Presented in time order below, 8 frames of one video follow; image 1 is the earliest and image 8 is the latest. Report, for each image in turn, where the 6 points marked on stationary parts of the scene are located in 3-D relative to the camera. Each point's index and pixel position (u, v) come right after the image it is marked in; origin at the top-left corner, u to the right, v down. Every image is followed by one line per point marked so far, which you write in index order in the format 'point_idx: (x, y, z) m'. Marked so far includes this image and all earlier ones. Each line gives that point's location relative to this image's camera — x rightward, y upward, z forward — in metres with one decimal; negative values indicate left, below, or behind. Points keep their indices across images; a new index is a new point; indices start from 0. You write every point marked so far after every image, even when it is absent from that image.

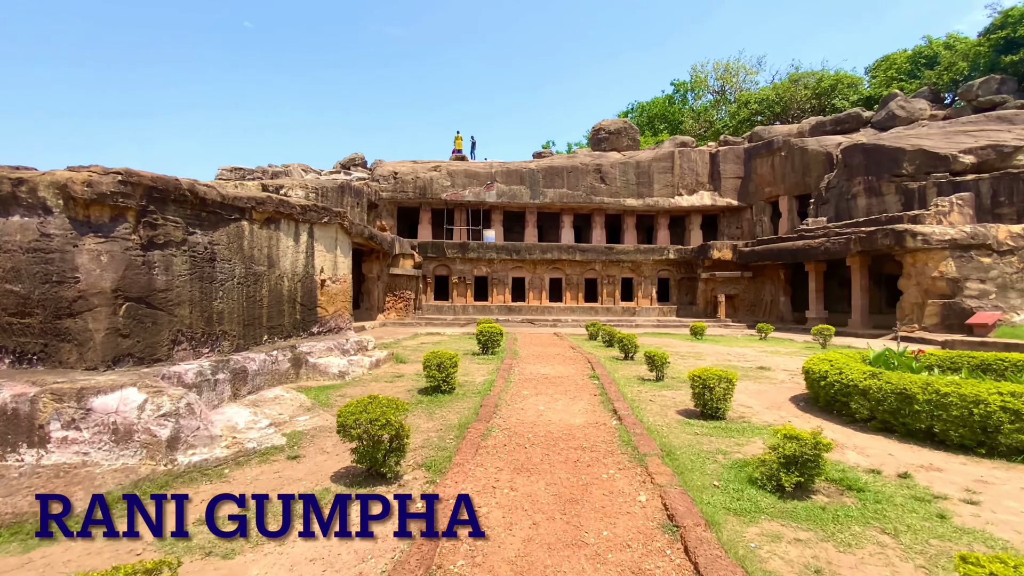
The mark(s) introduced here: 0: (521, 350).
0: (+0.2, -1.5, +11.0) m
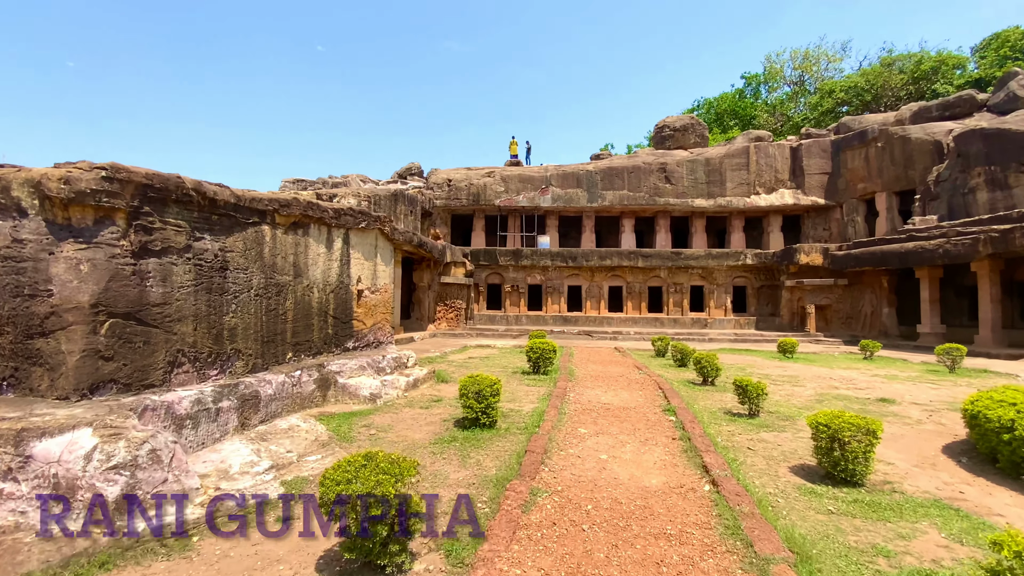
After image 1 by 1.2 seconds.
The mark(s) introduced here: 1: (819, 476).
0: (+1.4, -1.7, +9.7) m
1: (+2.9, -1.8, +4.5) m
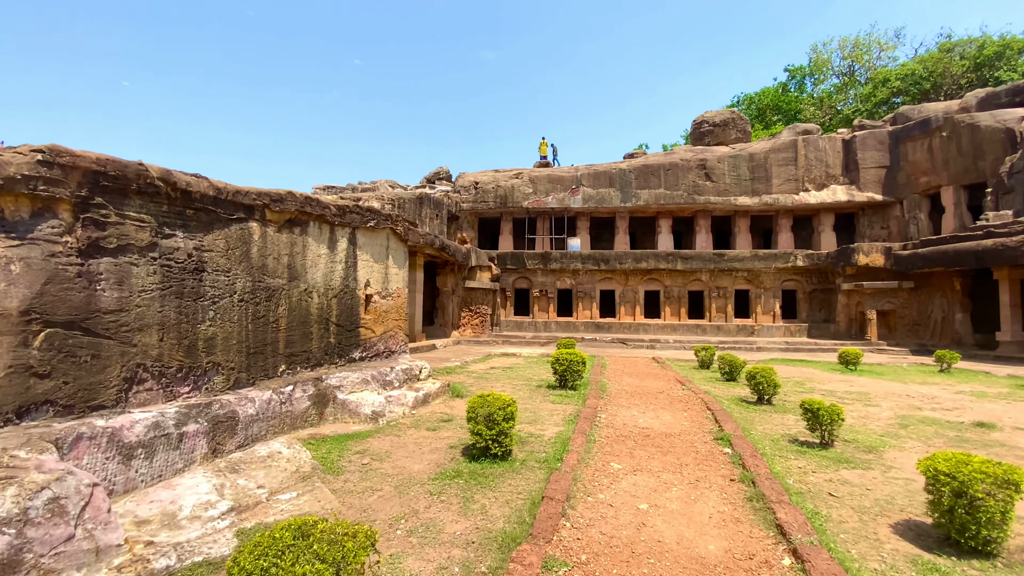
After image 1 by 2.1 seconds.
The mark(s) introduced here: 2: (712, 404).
0: (+1.8, -1.7, +8.6) m
1: (+3.0, -1.8, +3.4) m
2: (+3.0, -1.7, +7.1) m
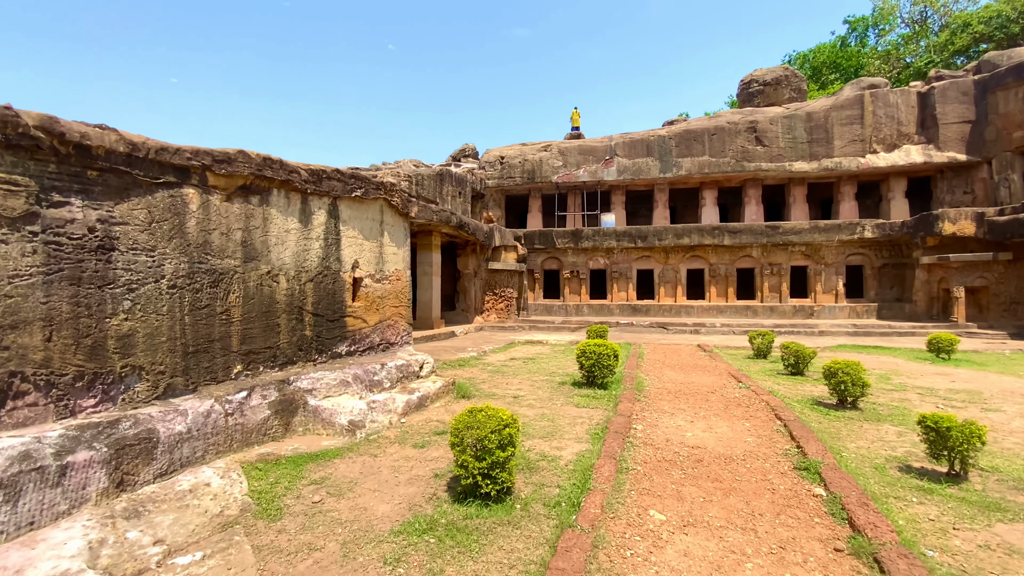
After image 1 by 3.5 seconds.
0: (+2.1, -1.4, +7.2) m
1: (+2.9, -1.6, +1.9) m
2: (+3.1, -1.4, +5.5) m
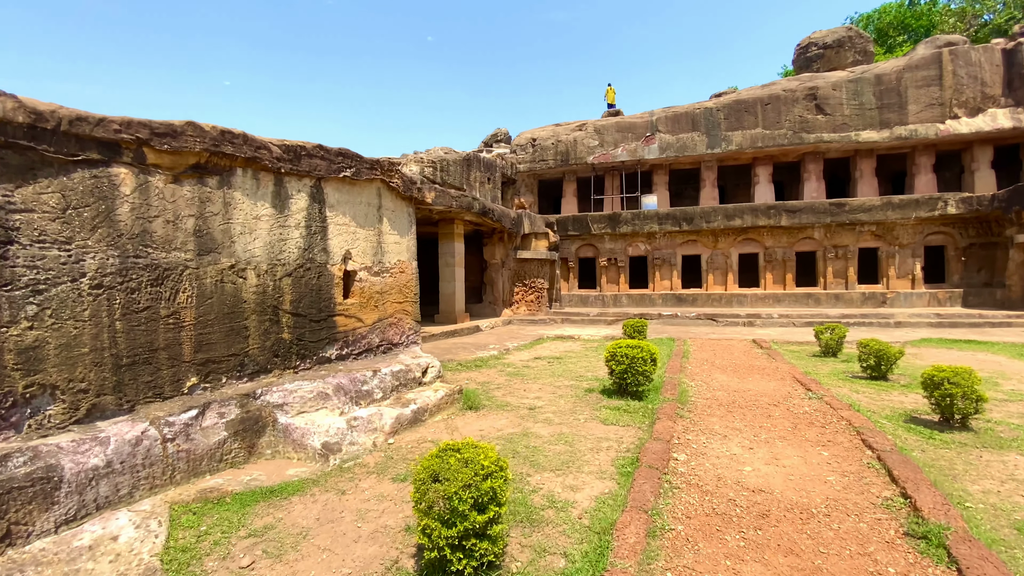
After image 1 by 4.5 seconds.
0: (+2.3, -1.3, +6.0) m
1: (+2.7, -1.6, +0.6) m
2: (+3.2, -1.3, +4.3) m
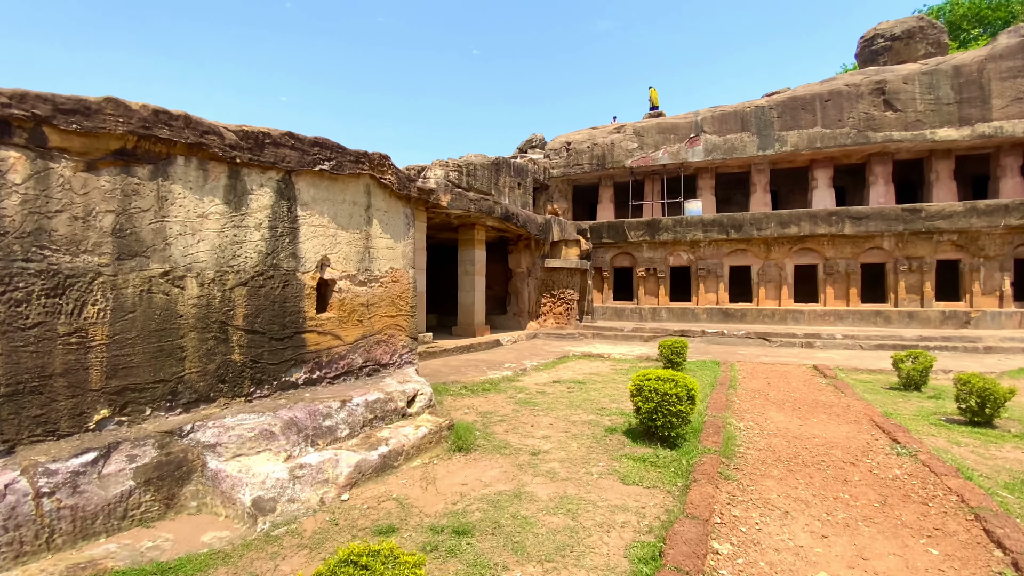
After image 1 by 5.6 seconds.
0: (+2.4, -1.5, +4.8) m
1: (+2.2, -1.7, -0.6) m
2: (+3.1, -1.5, +3.0) m
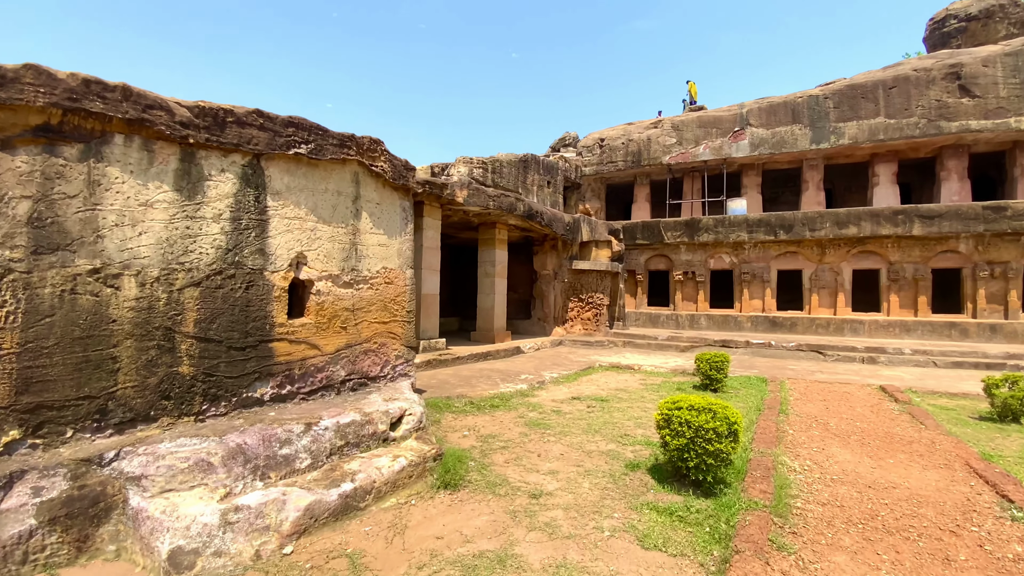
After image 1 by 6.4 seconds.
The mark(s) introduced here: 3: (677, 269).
0: (+2.3, -1.5, +3.8) m
1: (+1.8, -1.7, -1.5) m
2: (+2.9, -1.6, +2.0) m
3: (+5.6, +0.7, +16.0) m
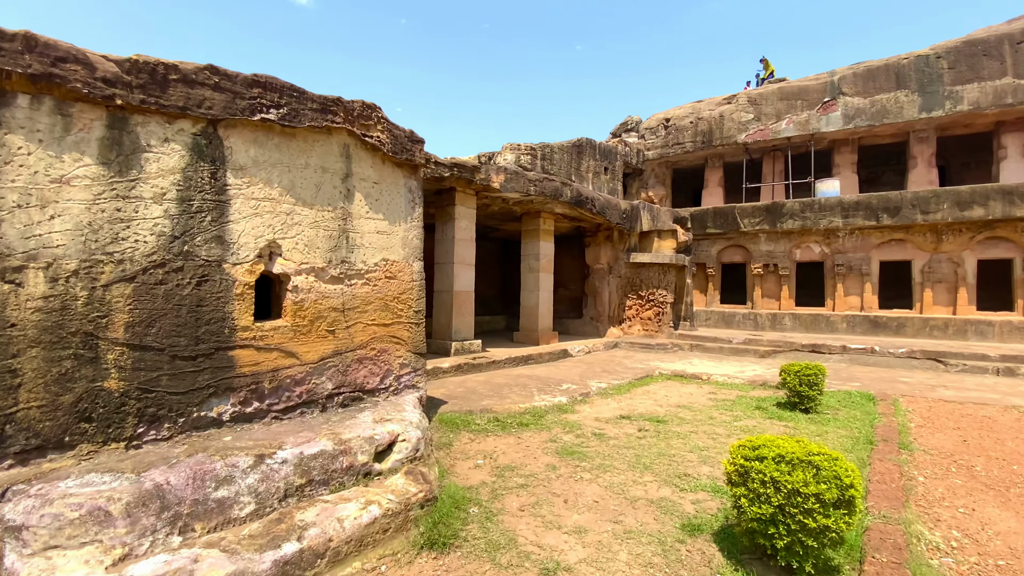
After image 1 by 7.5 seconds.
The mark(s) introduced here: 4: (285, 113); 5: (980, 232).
0: (+2.4, -1.5, +2.5) m
1: (+1.1, -1.7, -2.7) m
2: (+2.7, -1.5, +0.6) m
3: (+7.2, +0.8, +14.1) m
4: (-1.7, +1.3, +3.5) m
5: (+11.4, +1.4, +11.6) m
